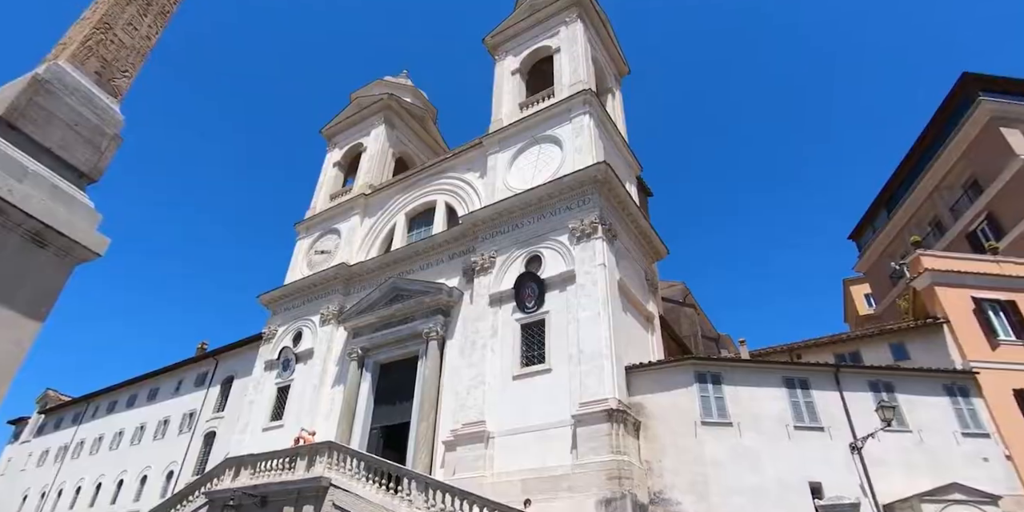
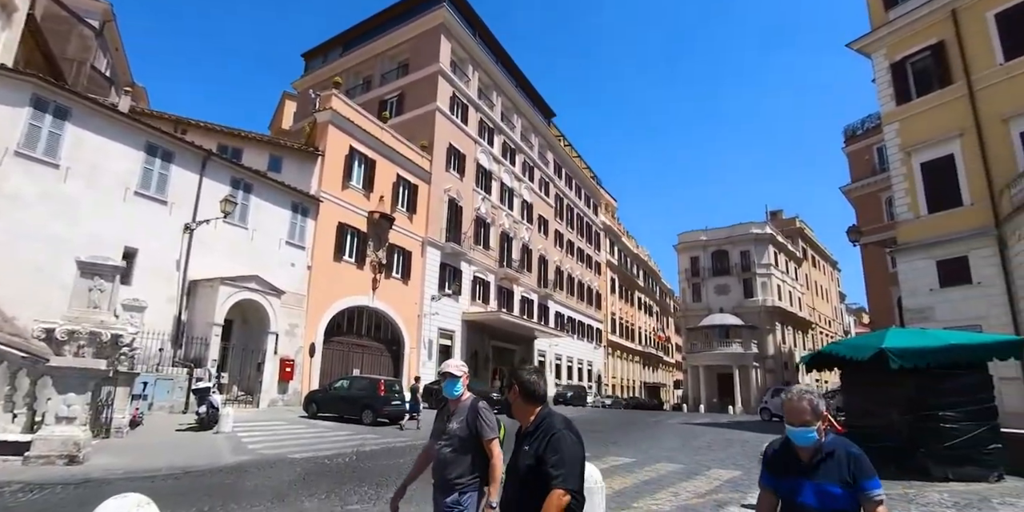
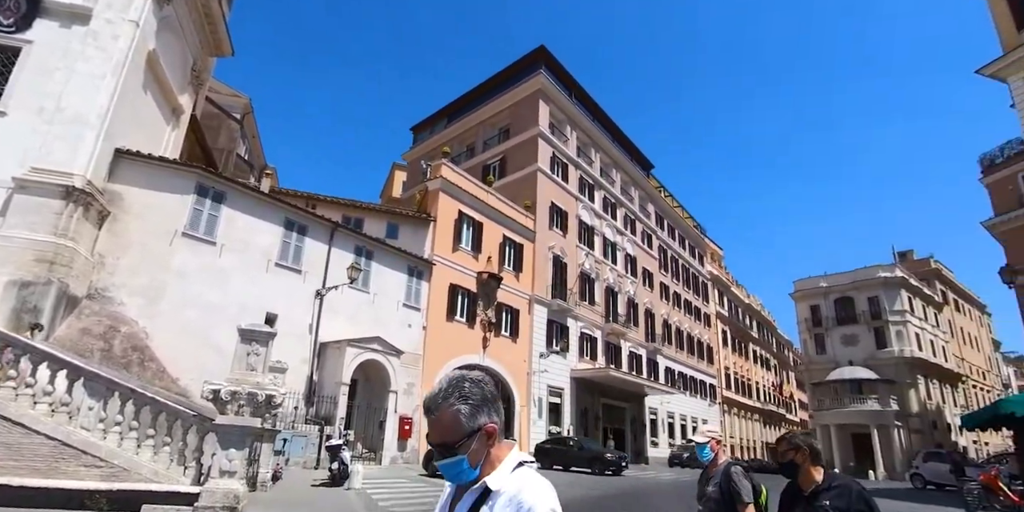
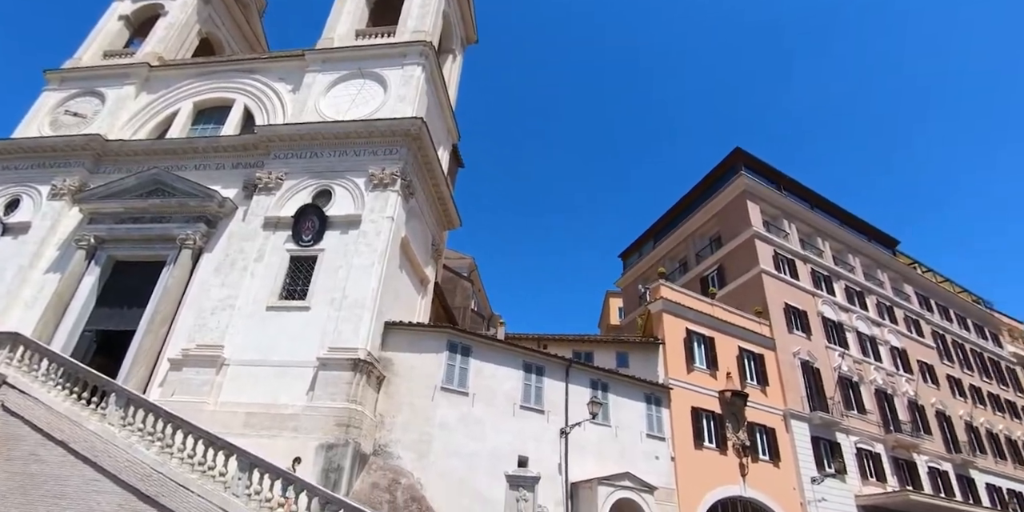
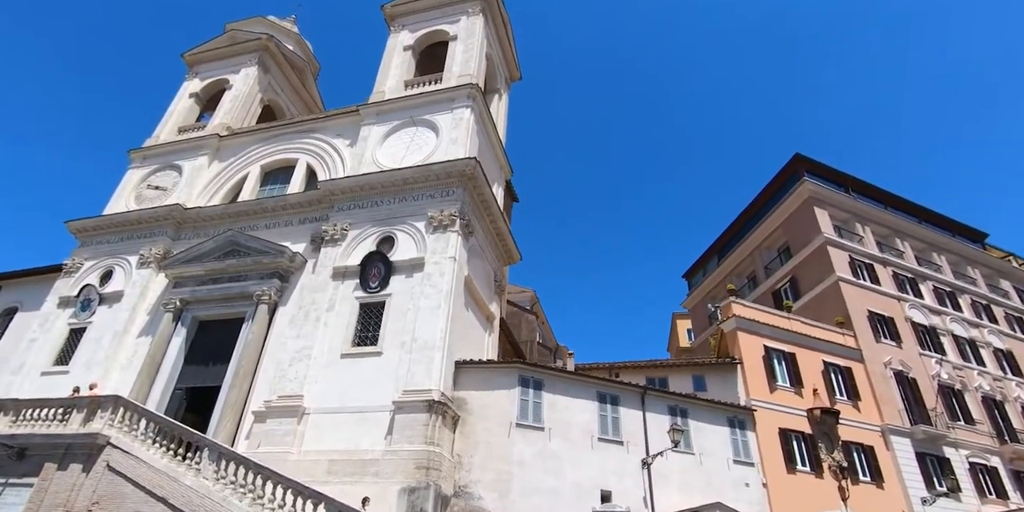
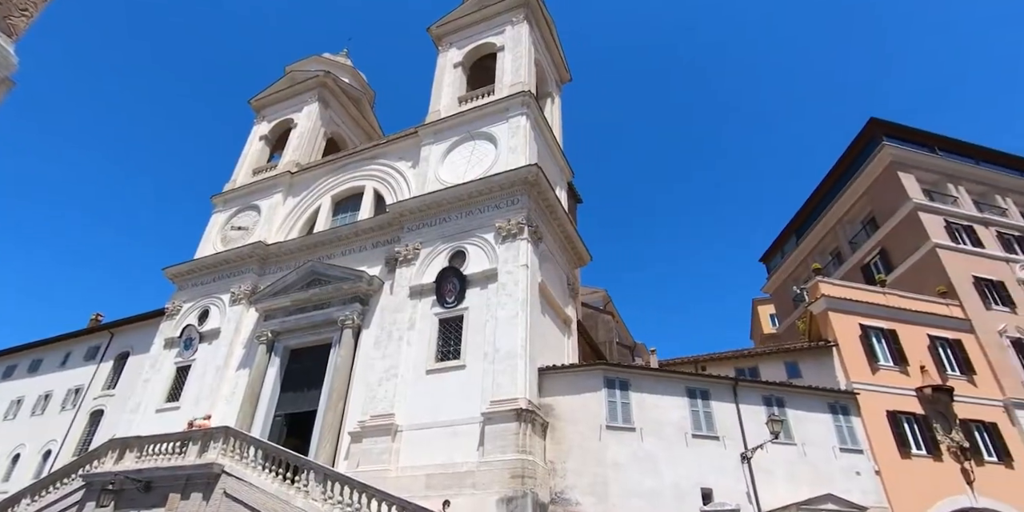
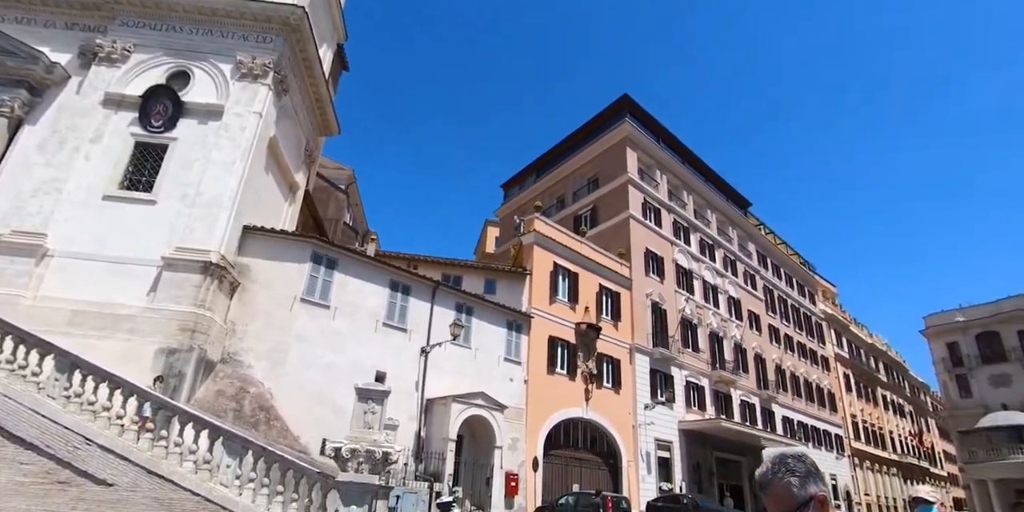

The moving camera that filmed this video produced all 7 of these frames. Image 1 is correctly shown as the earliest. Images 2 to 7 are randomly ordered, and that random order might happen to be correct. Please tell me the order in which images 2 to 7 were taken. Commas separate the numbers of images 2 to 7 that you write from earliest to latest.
6, 5, 4, 7, 3, 2
